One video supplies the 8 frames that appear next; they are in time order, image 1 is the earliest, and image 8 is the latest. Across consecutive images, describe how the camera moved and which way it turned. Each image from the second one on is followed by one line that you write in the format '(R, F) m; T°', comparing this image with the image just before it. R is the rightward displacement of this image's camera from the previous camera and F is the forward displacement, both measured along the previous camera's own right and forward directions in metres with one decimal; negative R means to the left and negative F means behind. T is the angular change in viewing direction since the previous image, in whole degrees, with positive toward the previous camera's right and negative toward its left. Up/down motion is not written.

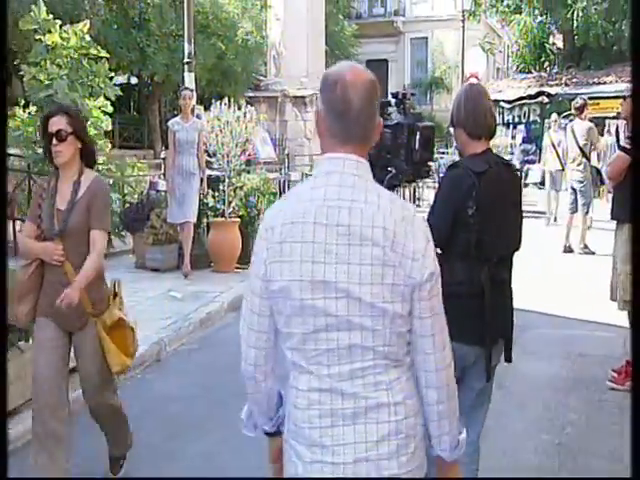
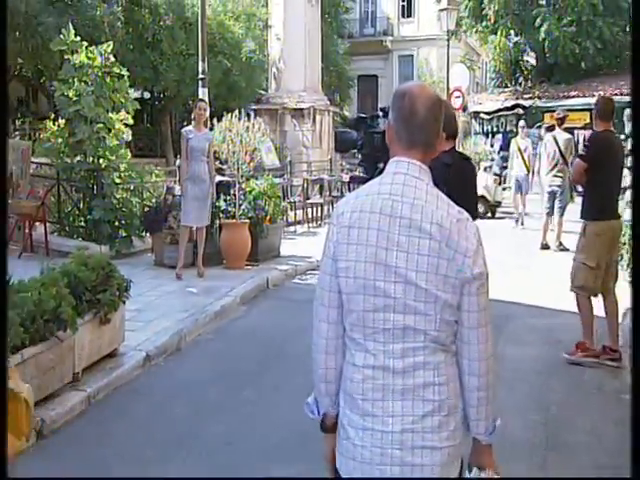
(-0.3, -0.8) m; +2°
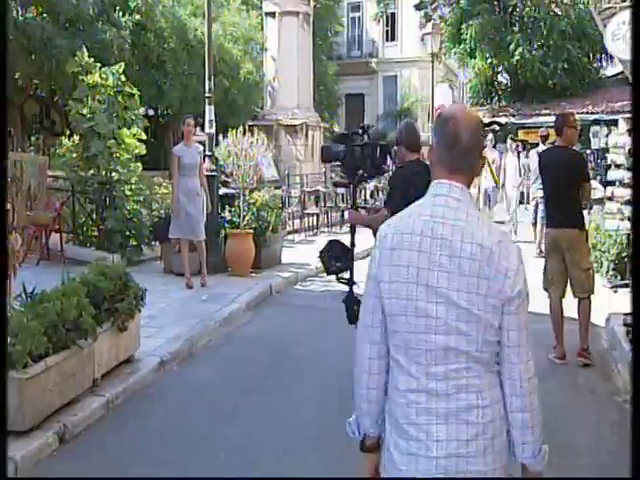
(-0.5, -0.6) m; +3°
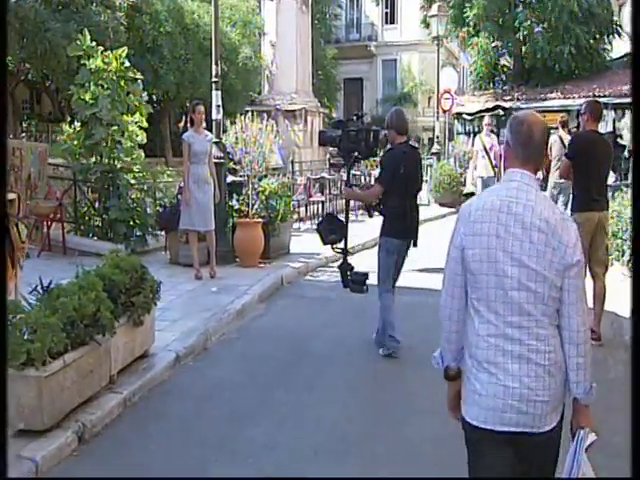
(-0.7, +0.2) m; +4°
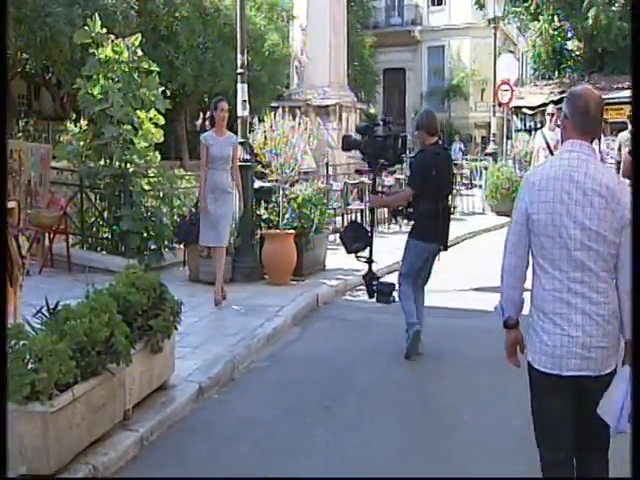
(-0.1, +1.0) m; -1°
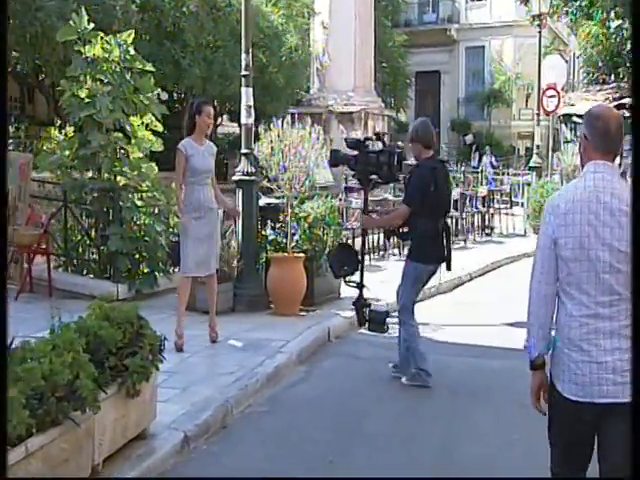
(+0.3, +0.9) m; -3°
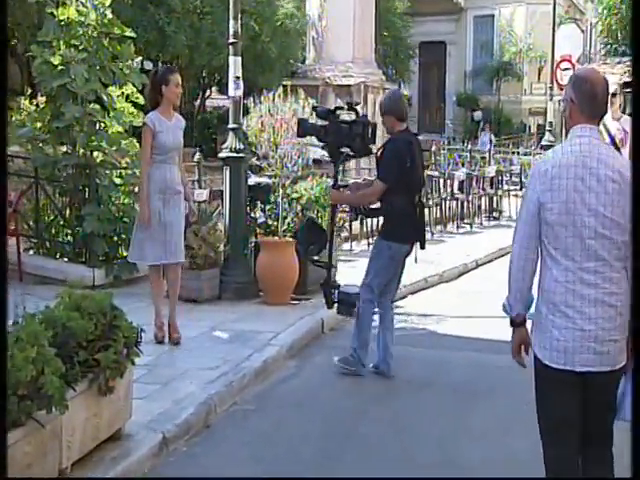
(0.0, +0.5) m; 0°
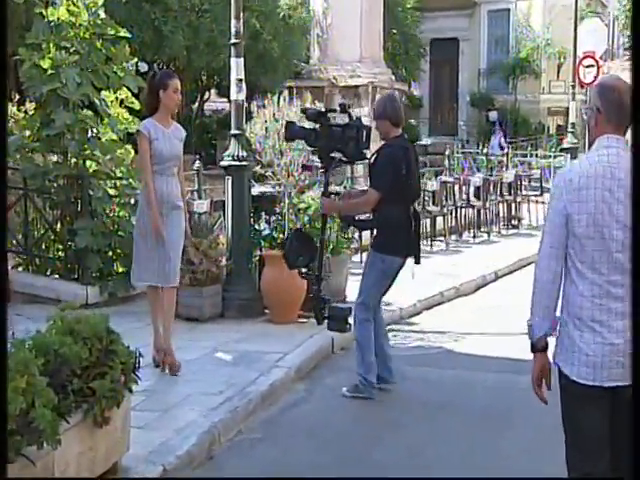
(0.0, +0.4) m; 0°
